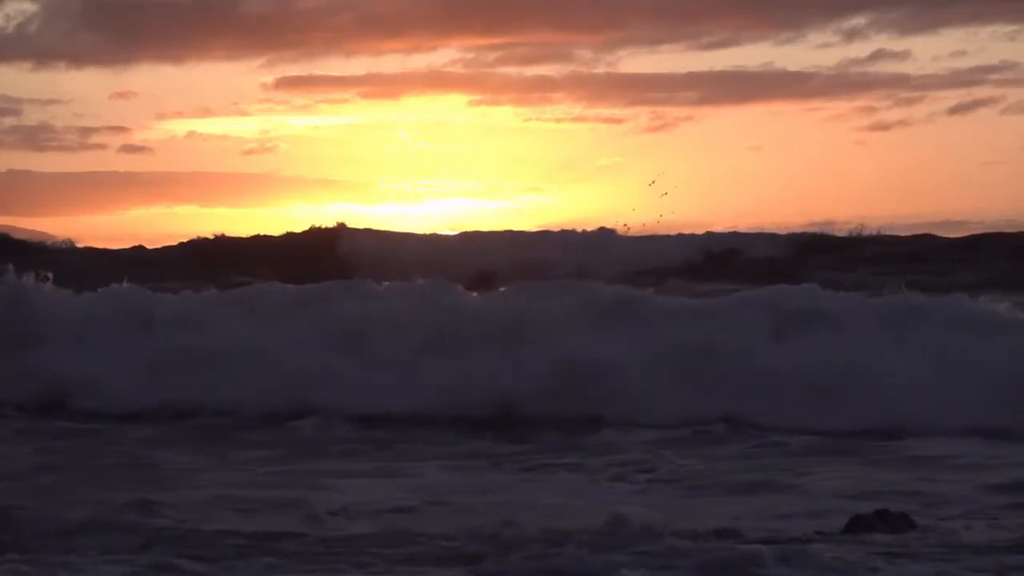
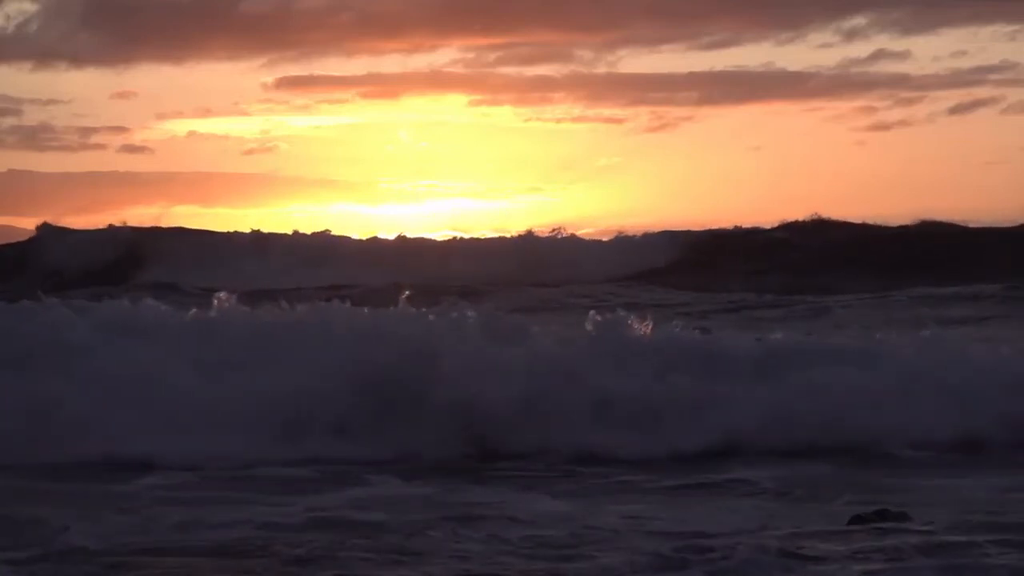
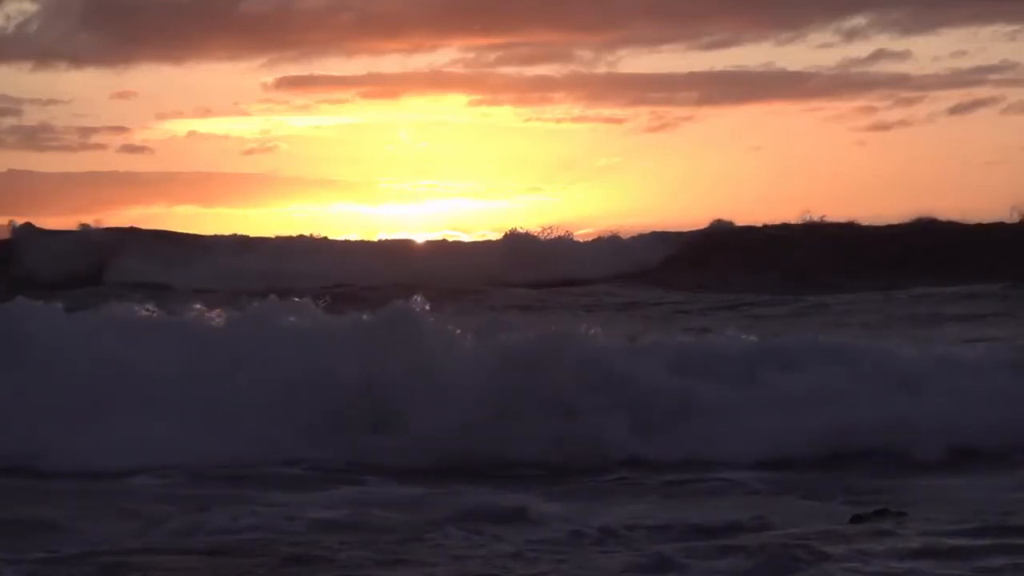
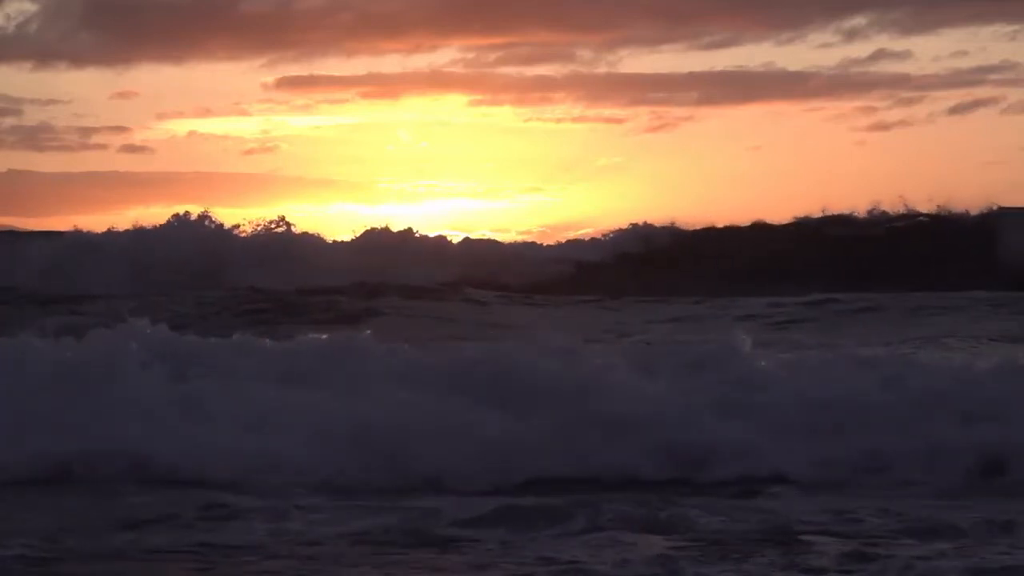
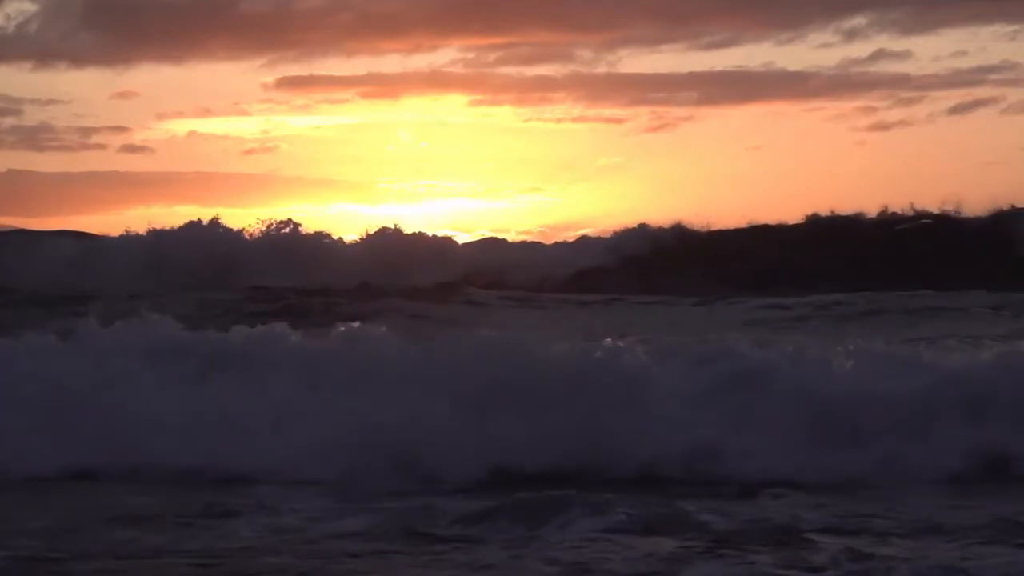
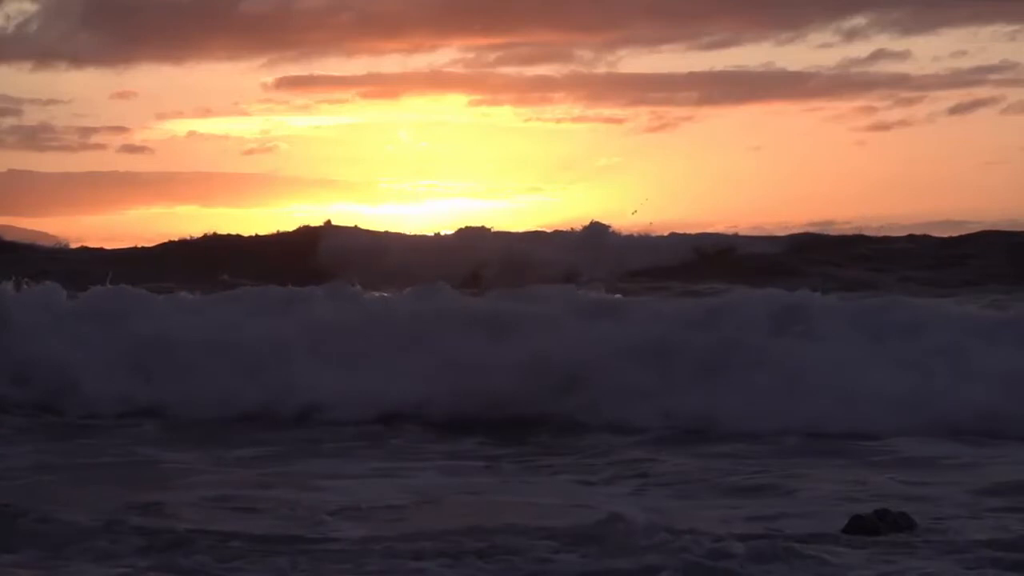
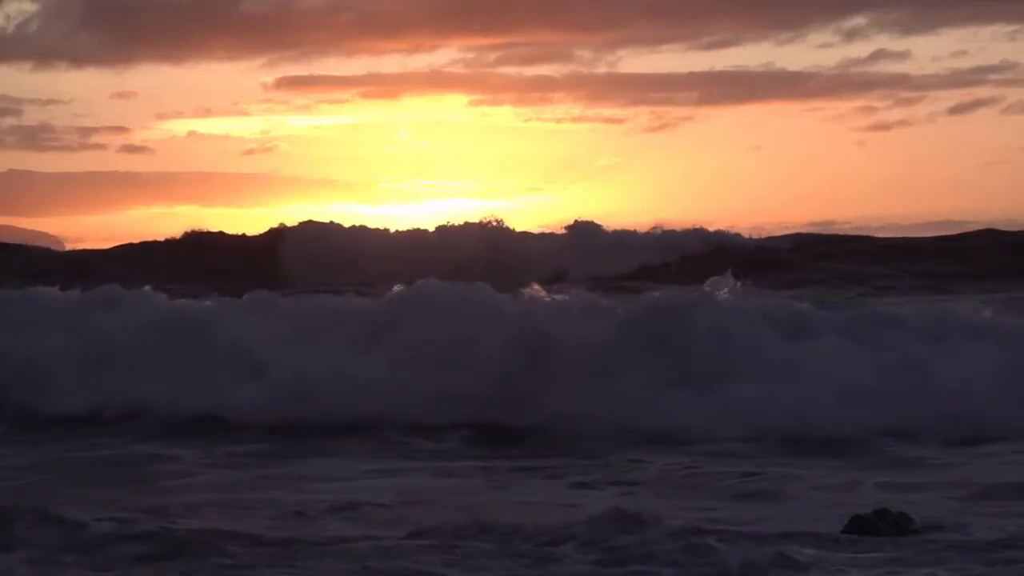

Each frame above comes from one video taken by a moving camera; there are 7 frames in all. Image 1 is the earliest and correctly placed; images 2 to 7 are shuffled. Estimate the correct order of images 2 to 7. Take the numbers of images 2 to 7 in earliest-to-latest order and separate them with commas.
6, 7, 2, 3, 5, 4
